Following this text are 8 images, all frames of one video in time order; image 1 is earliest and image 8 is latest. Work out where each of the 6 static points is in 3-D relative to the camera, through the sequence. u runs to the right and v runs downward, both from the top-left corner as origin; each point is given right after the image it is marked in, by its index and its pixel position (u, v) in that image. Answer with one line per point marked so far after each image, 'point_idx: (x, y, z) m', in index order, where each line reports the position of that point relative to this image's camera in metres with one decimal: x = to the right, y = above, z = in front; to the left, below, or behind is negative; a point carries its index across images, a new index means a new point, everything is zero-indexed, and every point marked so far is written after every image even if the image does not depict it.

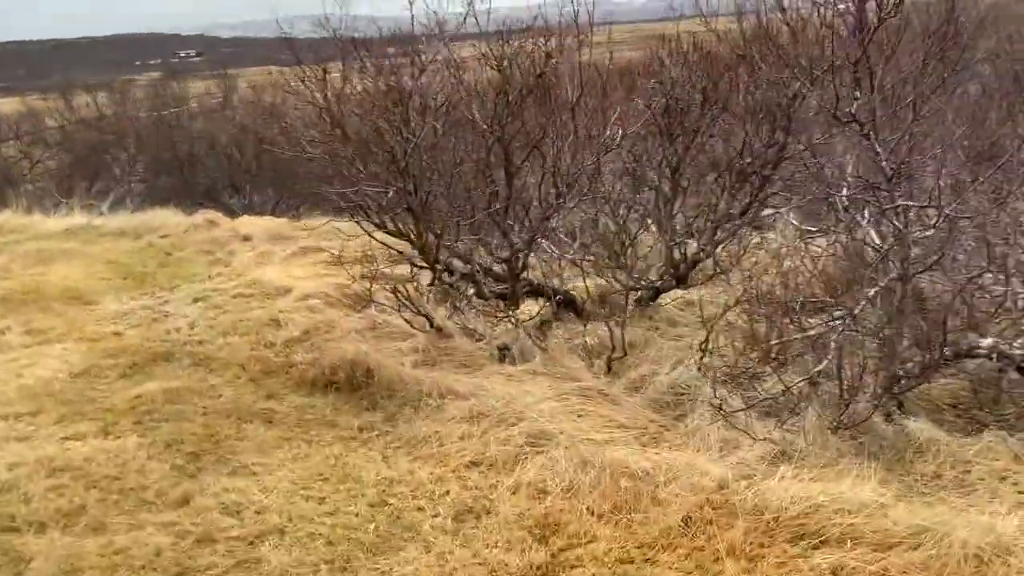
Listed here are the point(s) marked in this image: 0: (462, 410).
0: (-0.3, -0.8, +5.3) m
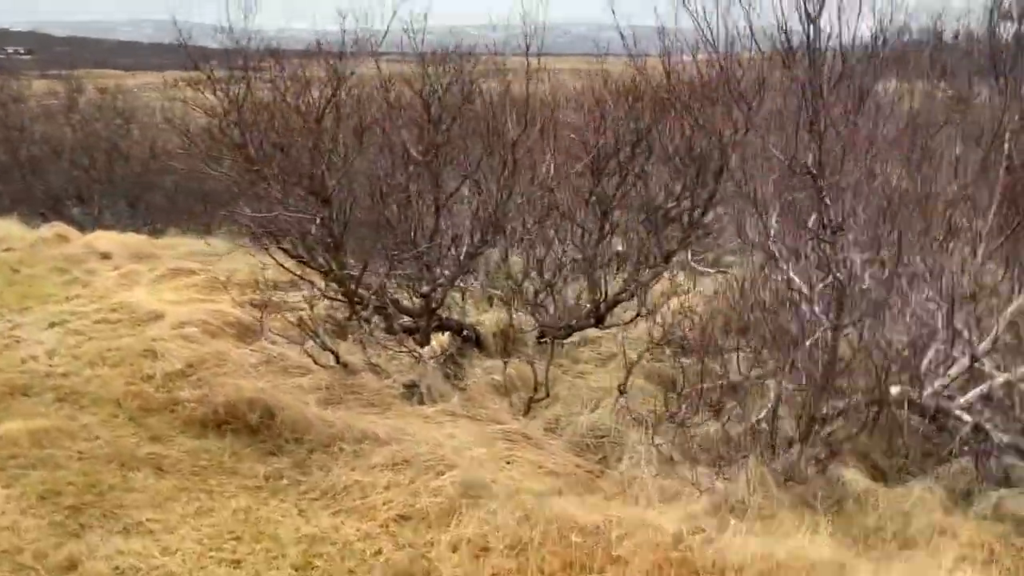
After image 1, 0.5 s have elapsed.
0: (-0.8, -1.0, +4.9) m
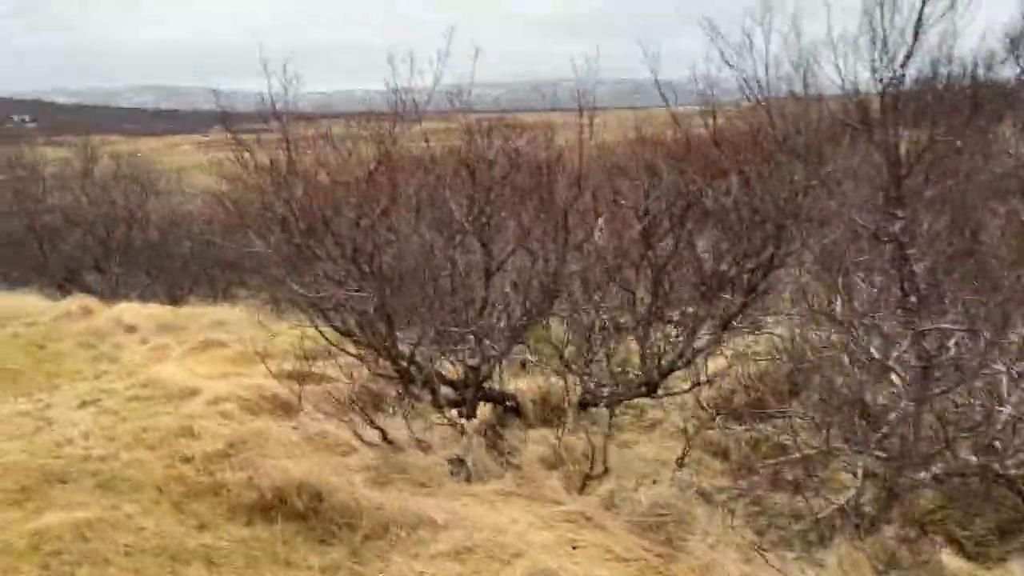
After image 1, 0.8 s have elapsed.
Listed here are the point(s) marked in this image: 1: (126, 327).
0: (-0.4, -1.4, +4.7) m
1: (-4.9, -0.5, +10.7) m
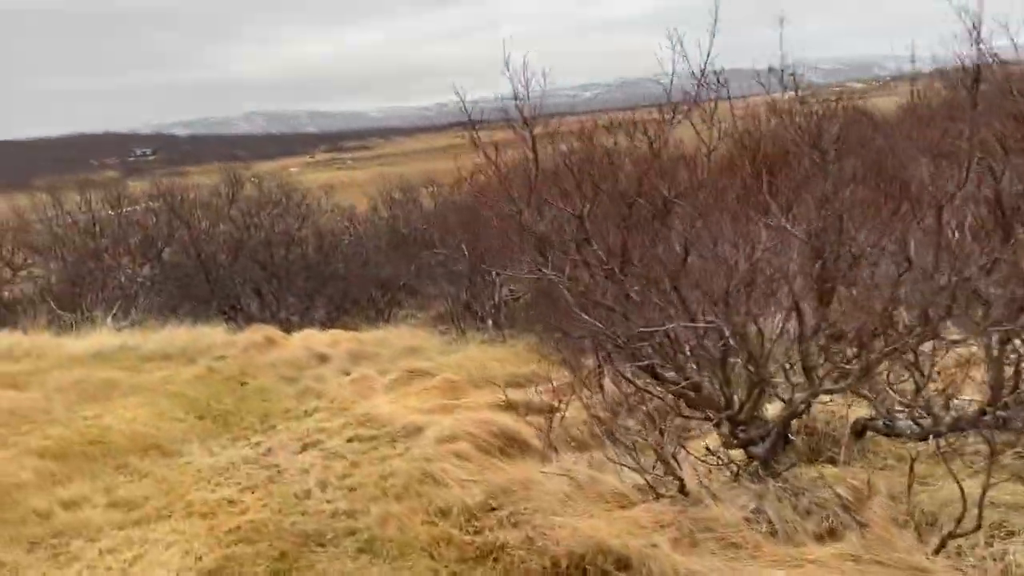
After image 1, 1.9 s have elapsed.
0: (+1.4, -1.6, +3.8) m
1: (-2.3, -0.9, +10.2) m
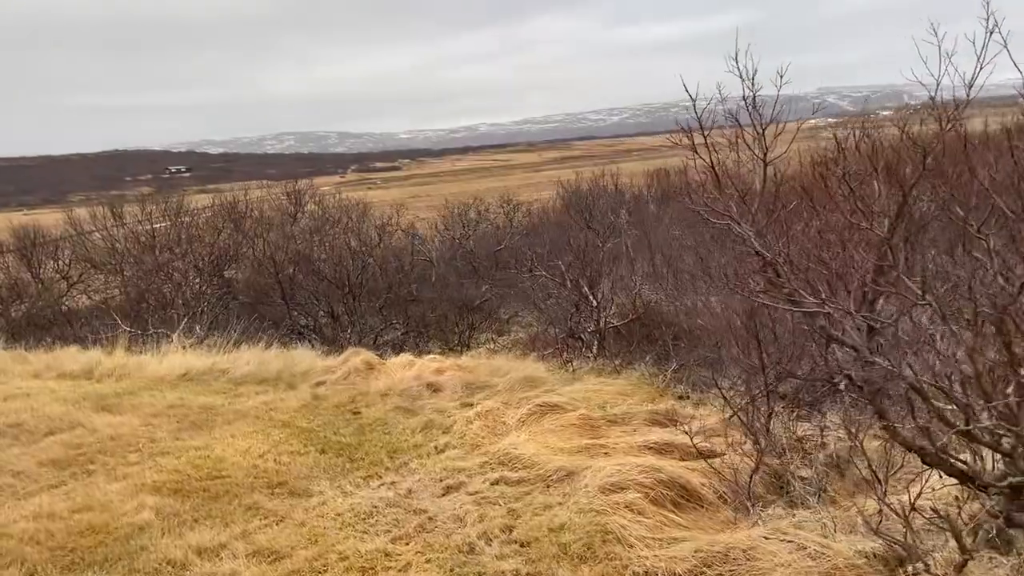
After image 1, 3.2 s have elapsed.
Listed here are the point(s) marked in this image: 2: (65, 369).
0: (+2.6, -1.7, +2.9) m
1: (-0.9, -1.1, +9.5) m
2: (-7.0, -1.3, +13.0) m
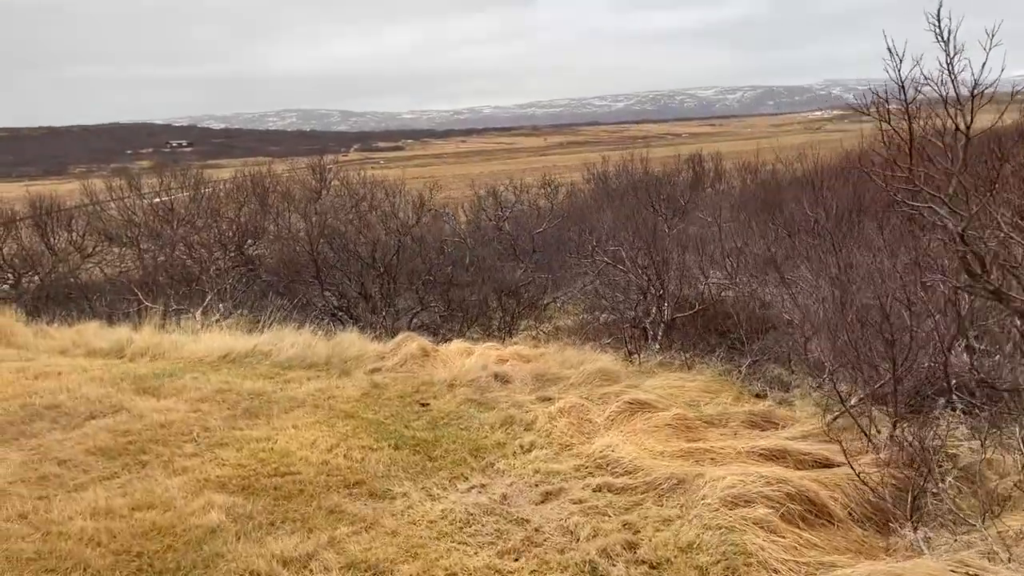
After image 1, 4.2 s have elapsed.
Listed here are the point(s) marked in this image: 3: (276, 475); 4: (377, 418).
0: (+3.4, -1.8, +2.3) m
1: (-0.2, -1.0, +8.9) m
2: (-6.2, -0.9, +12.4) m
3: (-1.8, -1.5, +6.5) m
4: (-1.3, -1.2, +7.8) m
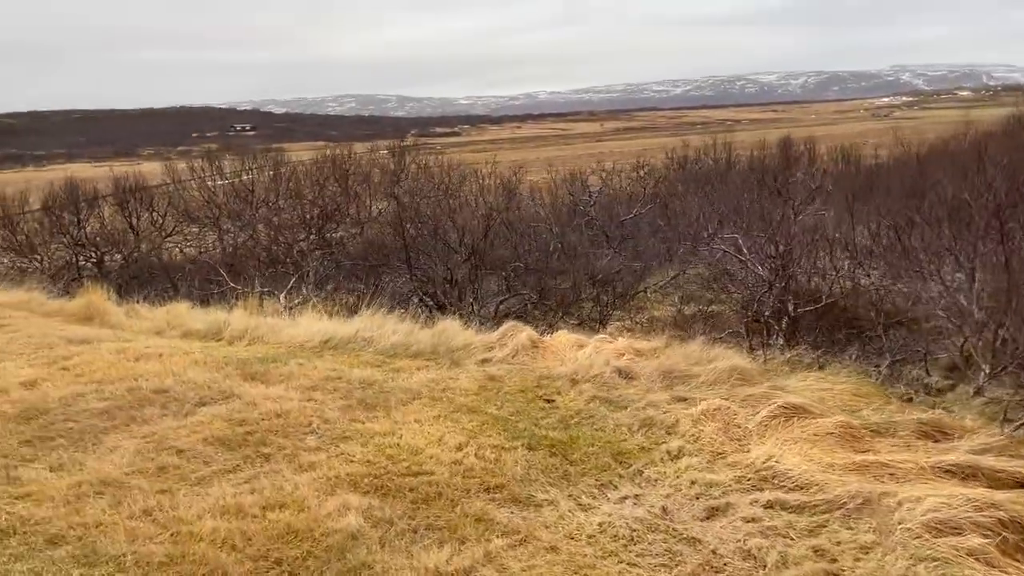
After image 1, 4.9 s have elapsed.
0: (+4.2, -1.9, +1.5) m
1: (+1.1, -0.9, +8.3) m
2: (-4.7, -0.6, +12.2) m
3: (-0.7, -1.3, +6.1) m
4: (-0.1, -1.1, +7.3) m
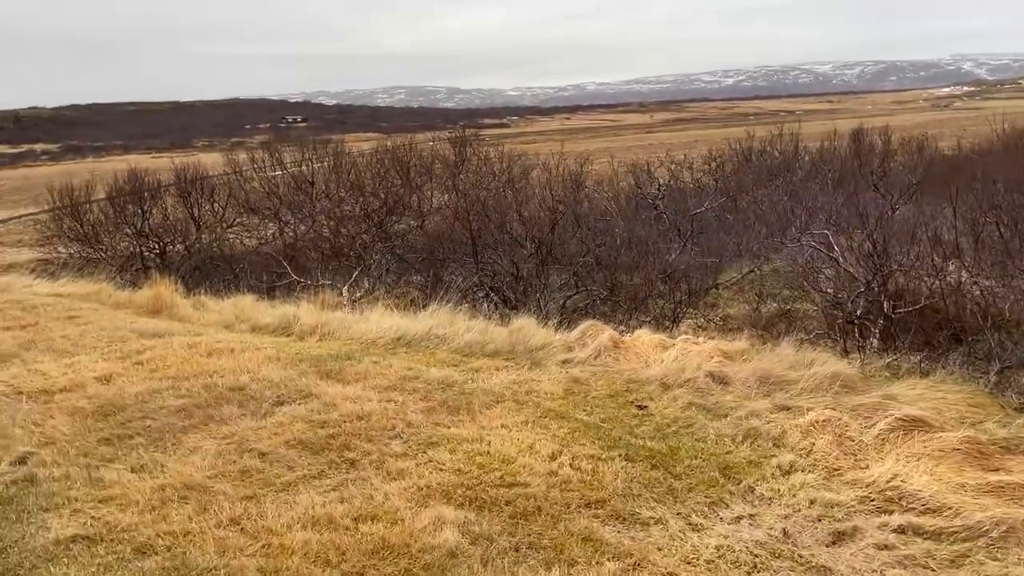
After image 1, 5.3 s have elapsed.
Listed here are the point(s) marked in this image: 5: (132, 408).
0: (+4.6, -2.0, +0.9) m
1: (+1.9, -0.9, +7.8) m
2: (-3.6, -0.5, +12.0) m
3: (-0.1, -1.4, +5.7) m
4: (+0.7, -1.1, +7.0) m
5: (-3.5, -1.1, +7.7) m
